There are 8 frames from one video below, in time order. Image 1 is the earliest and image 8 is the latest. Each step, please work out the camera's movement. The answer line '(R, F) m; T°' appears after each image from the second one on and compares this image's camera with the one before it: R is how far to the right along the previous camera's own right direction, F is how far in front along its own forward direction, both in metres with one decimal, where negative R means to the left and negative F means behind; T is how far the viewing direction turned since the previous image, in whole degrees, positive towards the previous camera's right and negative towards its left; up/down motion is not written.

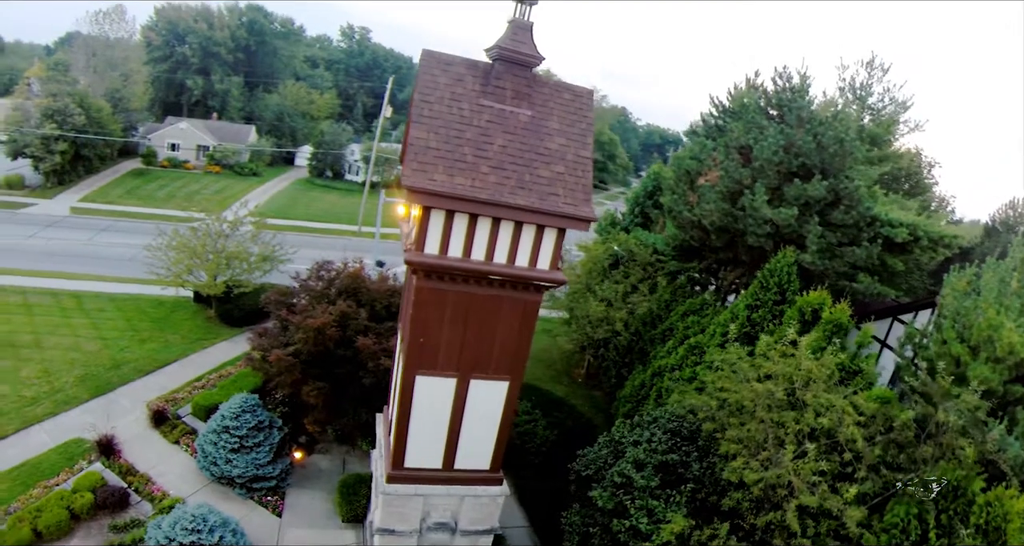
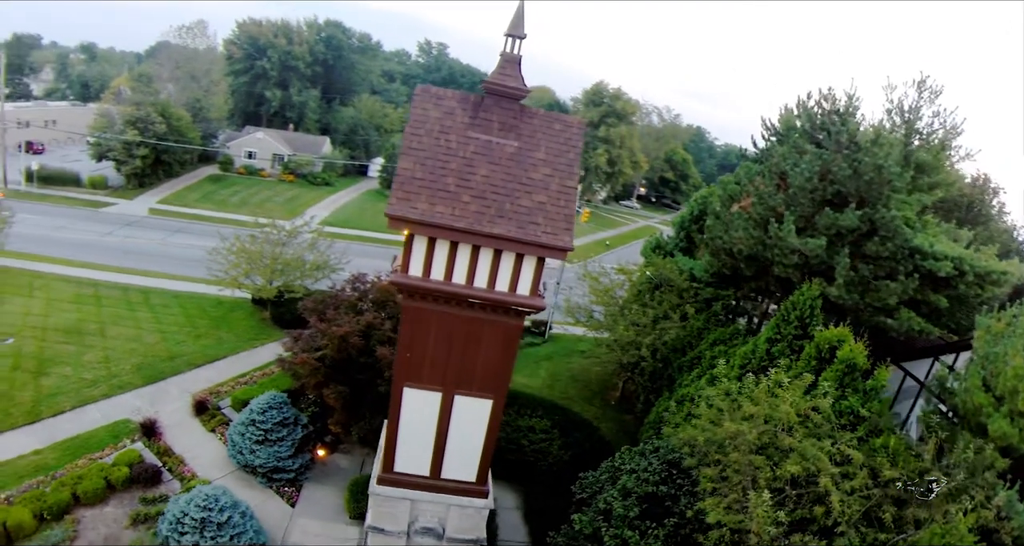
(+1.2, -0.2) m; -6°
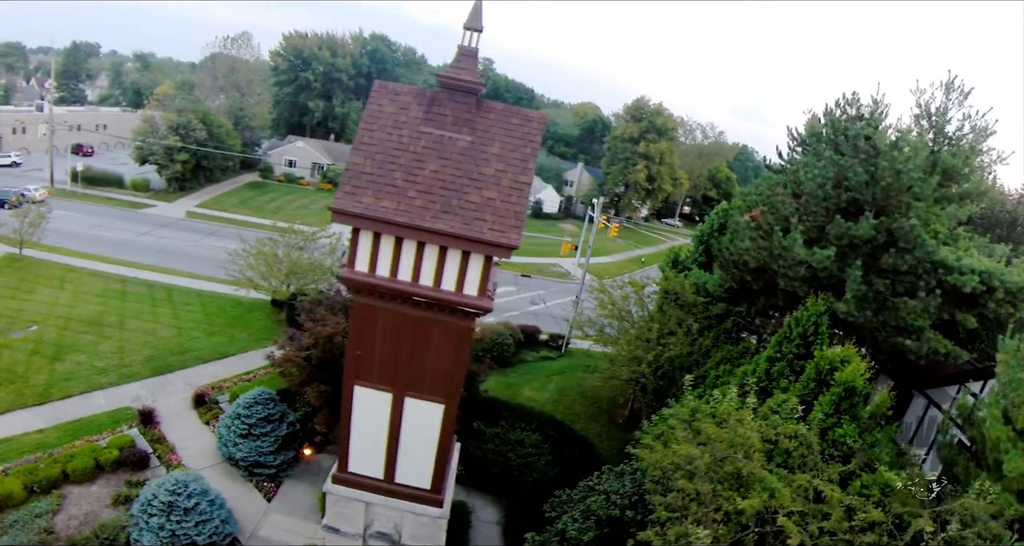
(+1.3, +0.4) m; -4°
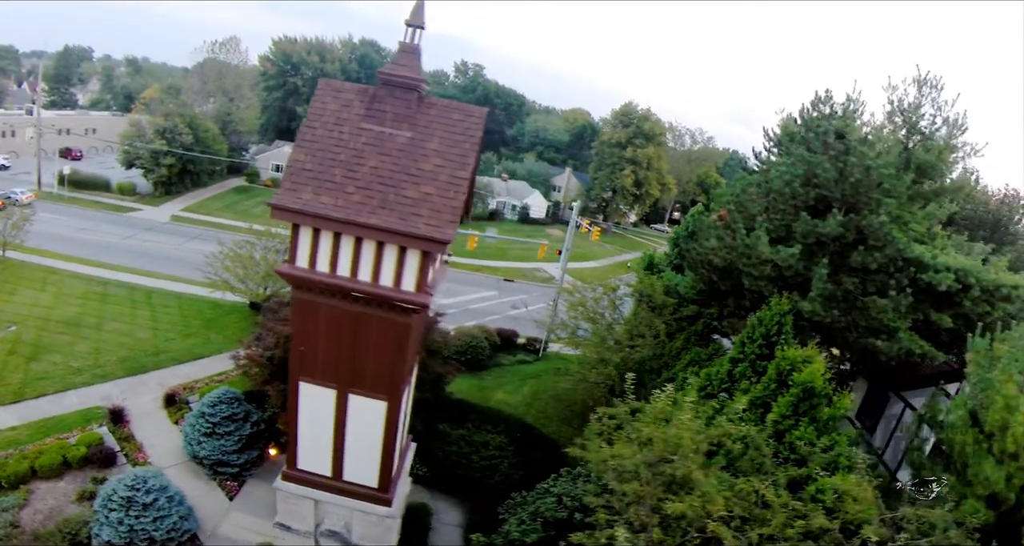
(+0.8, -0.1) m; +1°
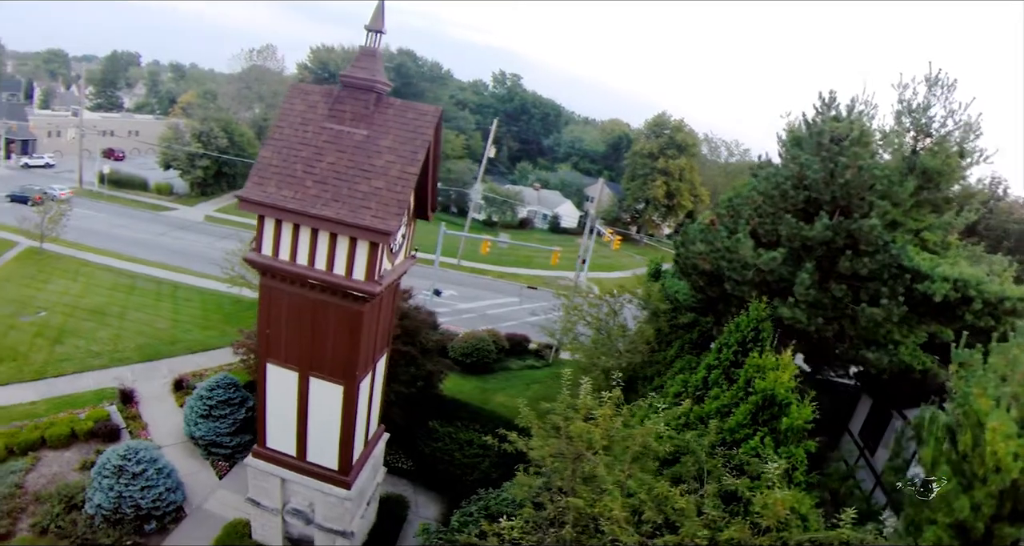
(+1.4, -0.4) m; -4°
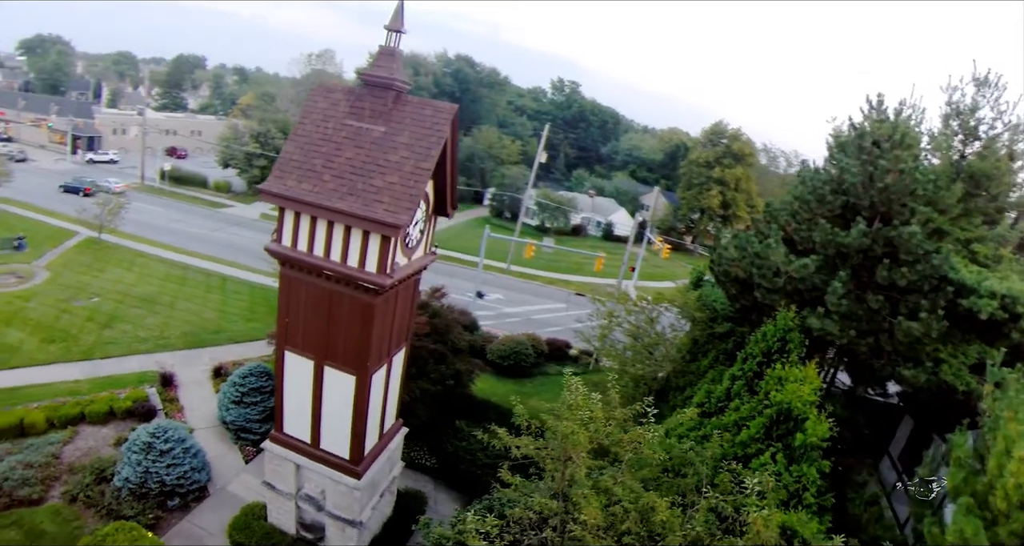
(+0.7, +0.1) m; -5°
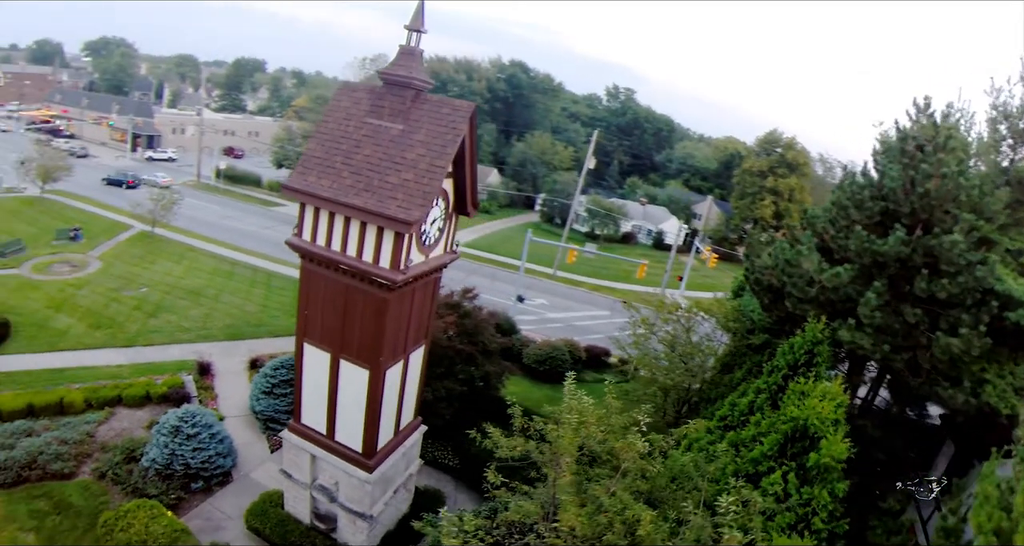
(+0.6, +0.1) m; -5°
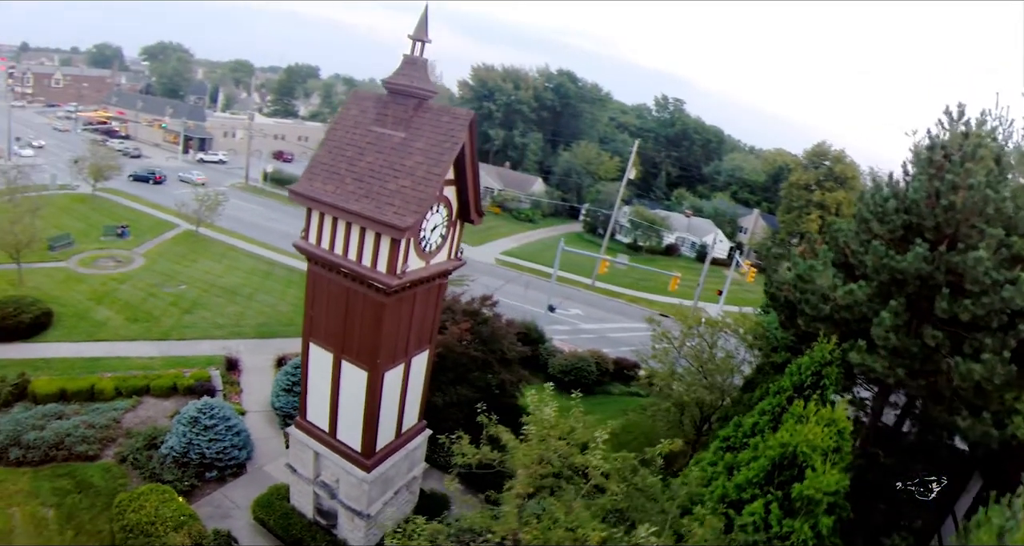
(+0.8, -0.2) m; -4°
